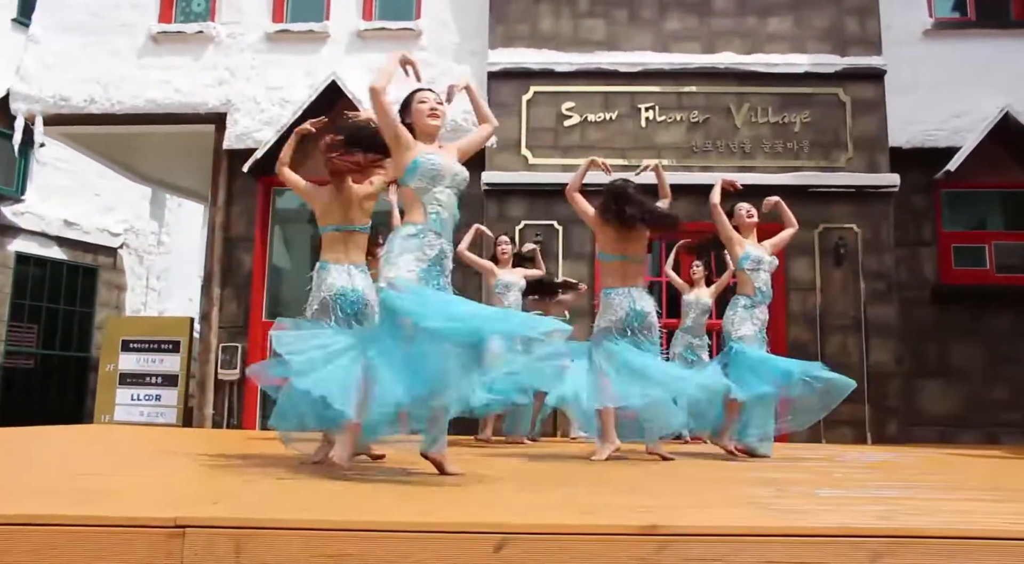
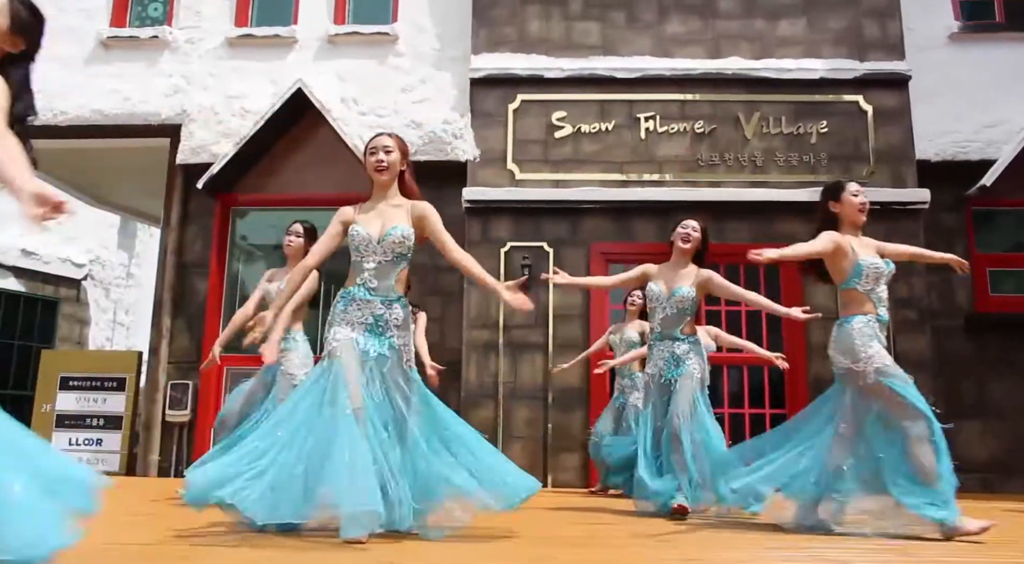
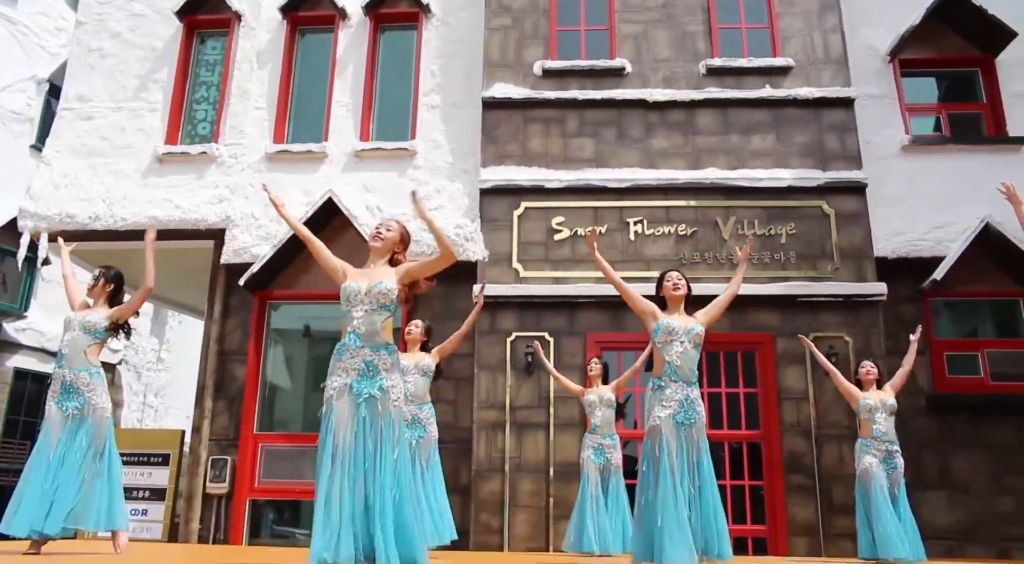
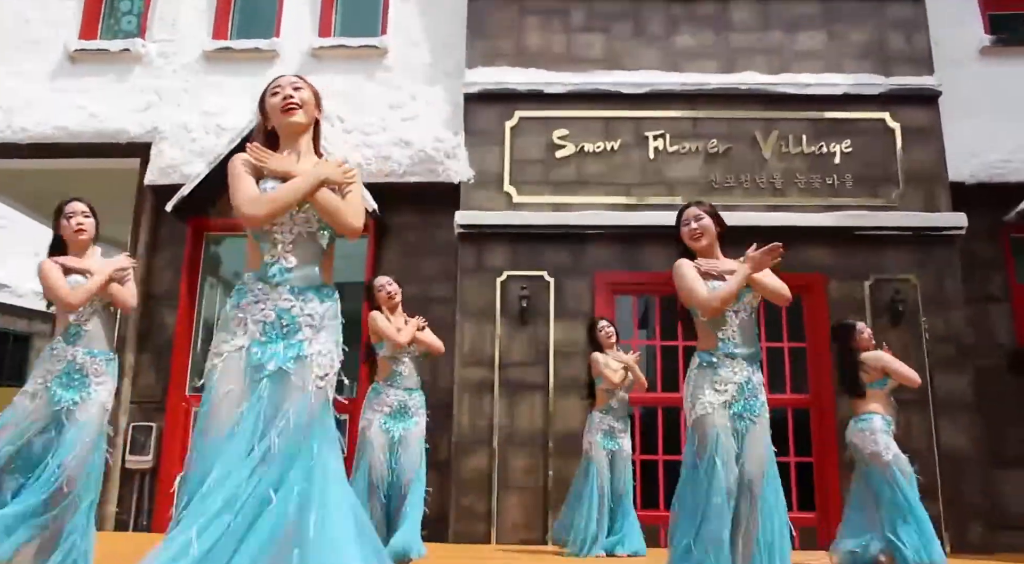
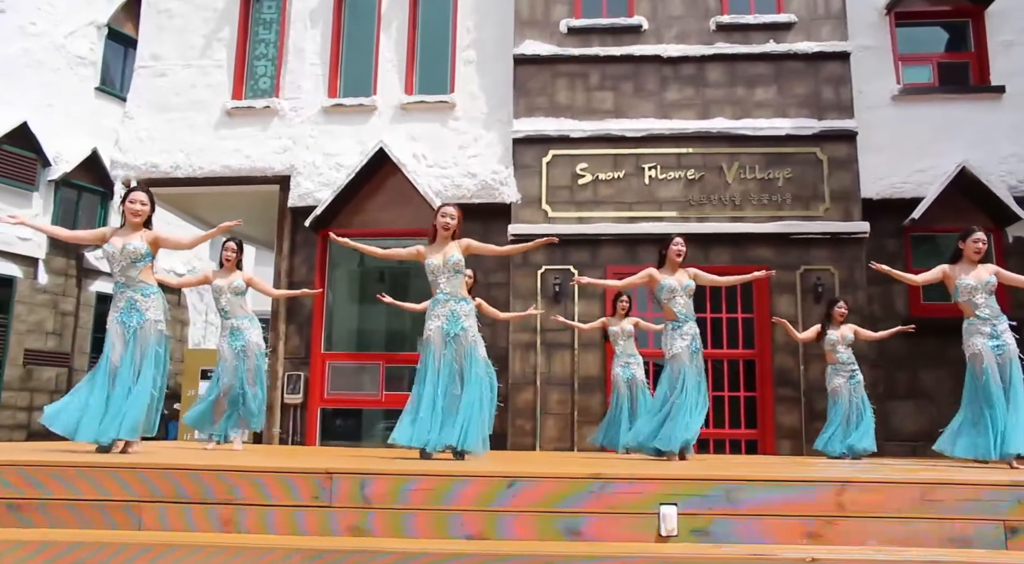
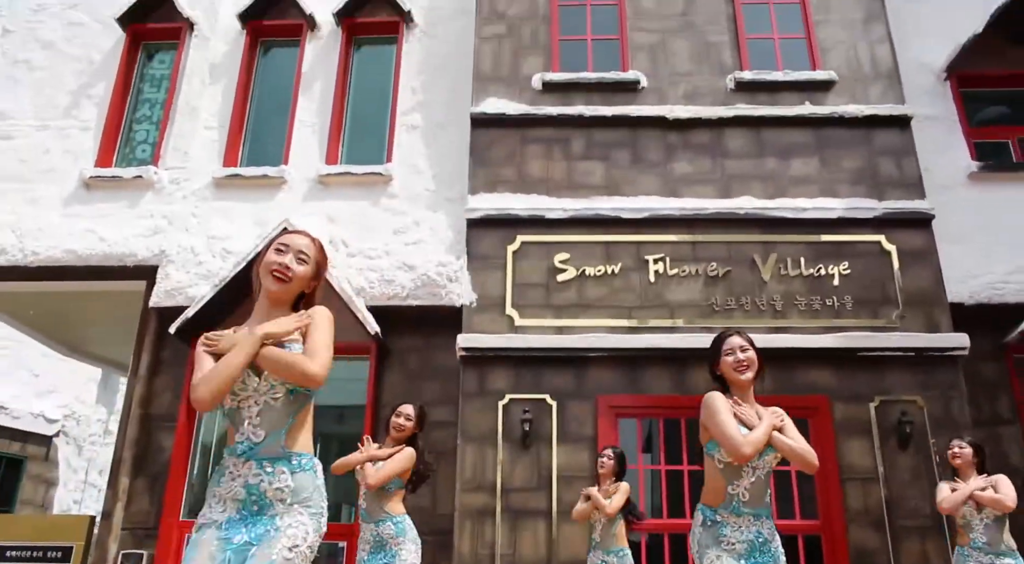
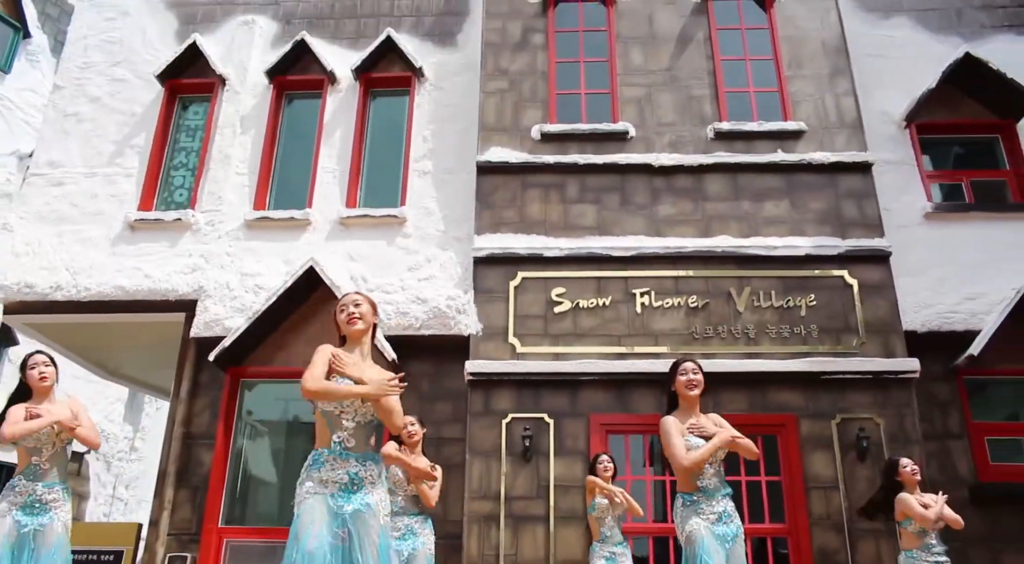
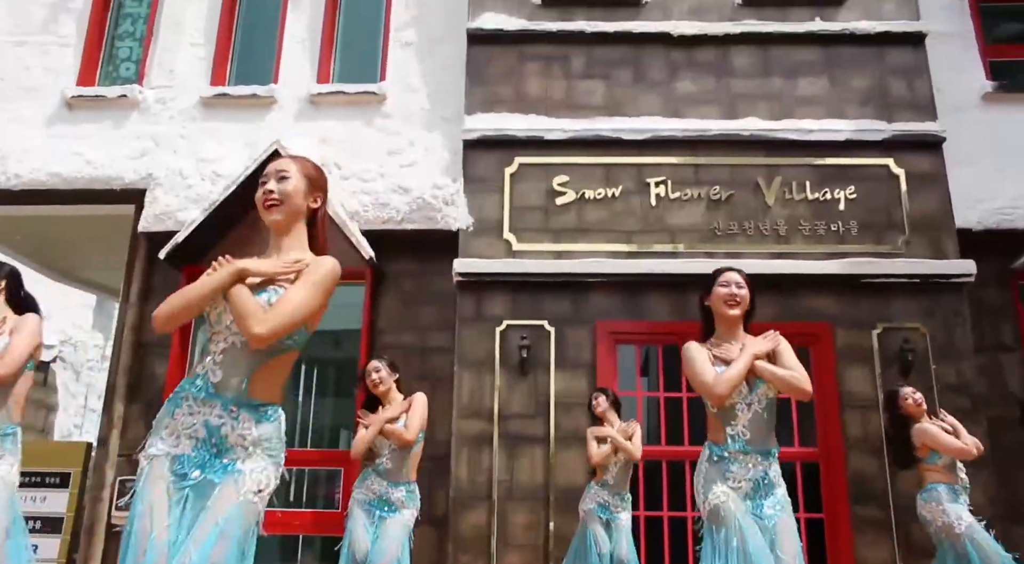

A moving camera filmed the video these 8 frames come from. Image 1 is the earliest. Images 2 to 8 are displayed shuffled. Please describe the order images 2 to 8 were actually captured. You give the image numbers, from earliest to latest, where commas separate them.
2, 4, 8, 6, 7, 3, 5
